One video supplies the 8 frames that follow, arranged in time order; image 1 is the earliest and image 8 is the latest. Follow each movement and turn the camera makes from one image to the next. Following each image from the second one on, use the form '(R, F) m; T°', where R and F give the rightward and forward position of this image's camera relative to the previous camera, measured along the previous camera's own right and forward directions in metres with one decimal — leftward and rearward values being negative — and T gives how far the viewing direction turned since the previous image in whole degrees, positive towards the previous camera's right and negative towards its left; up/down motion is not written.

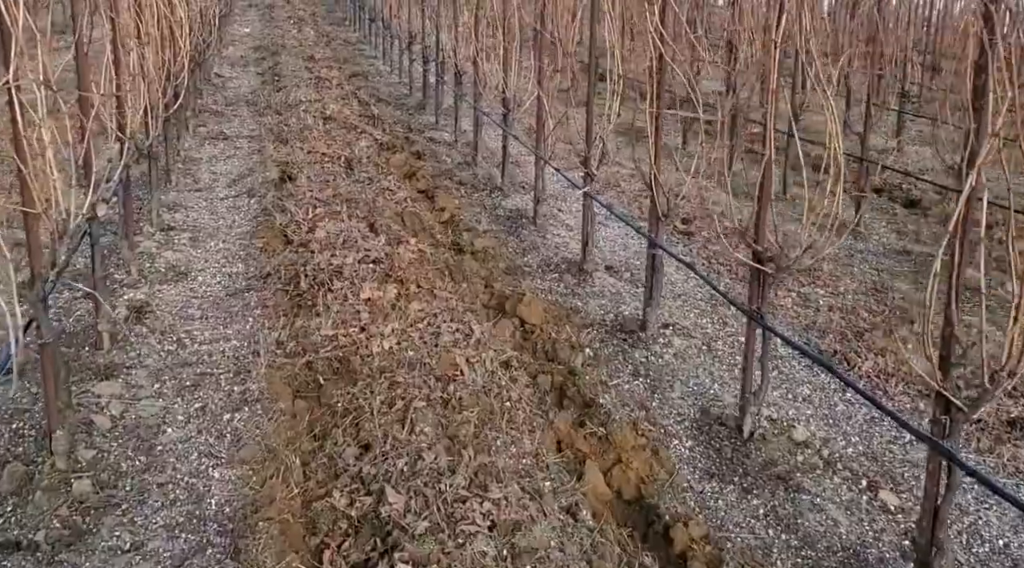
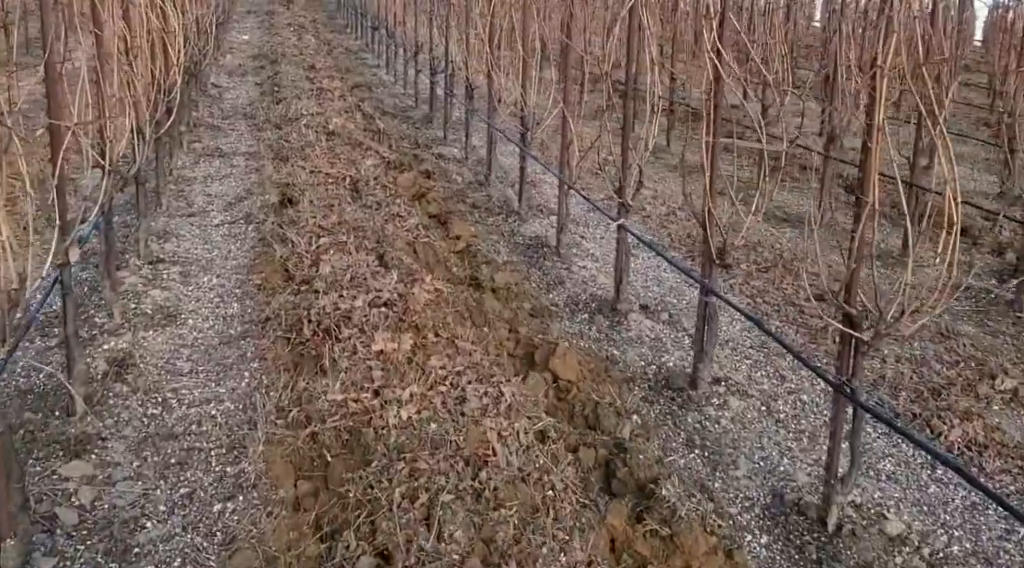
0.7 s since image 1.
(-0.2, +0.7) m; 0°
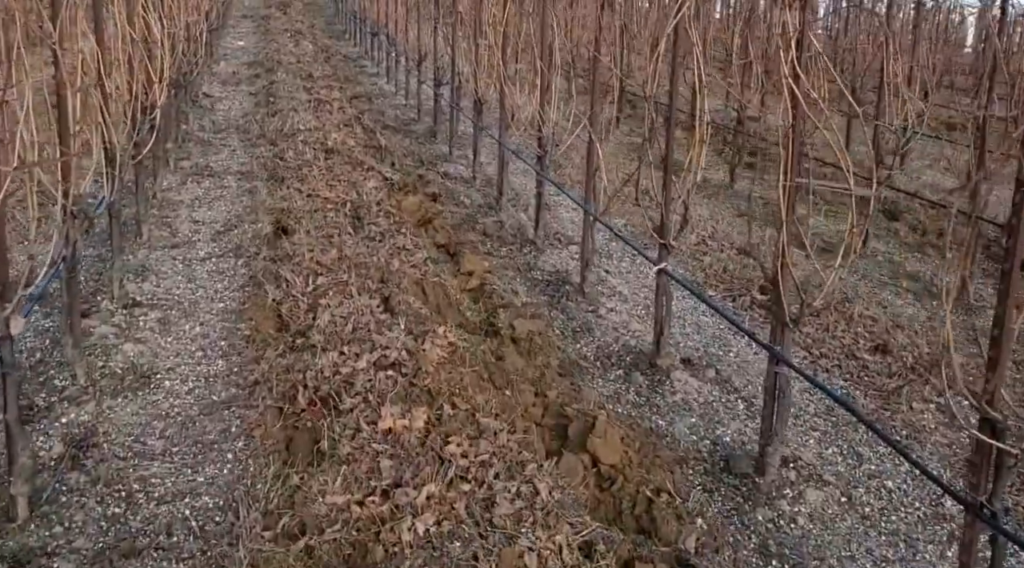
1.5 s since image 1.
(-0.2, +0.8) m; 0°
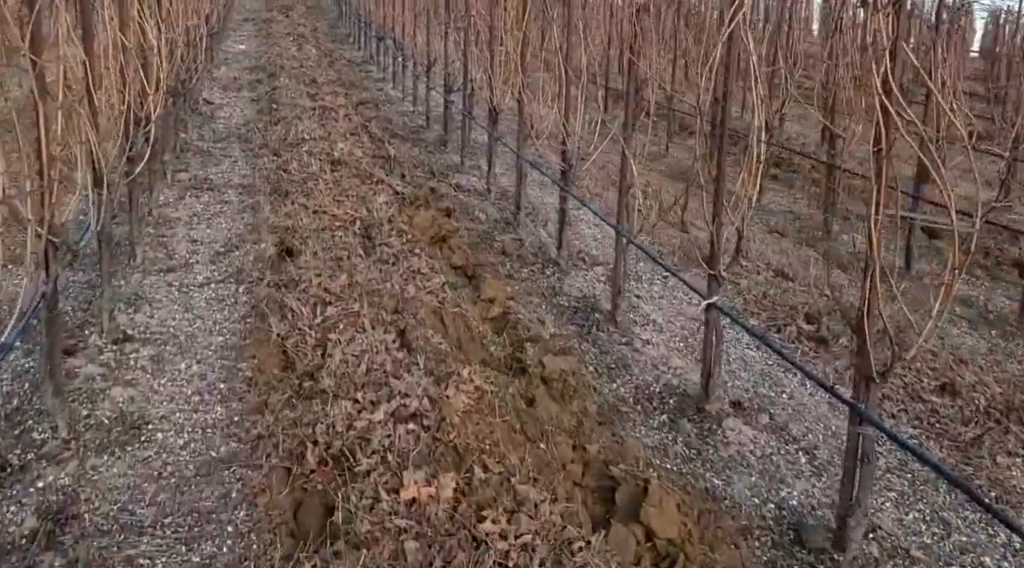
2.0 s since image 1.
(-0.2, +0.6) m; 0°
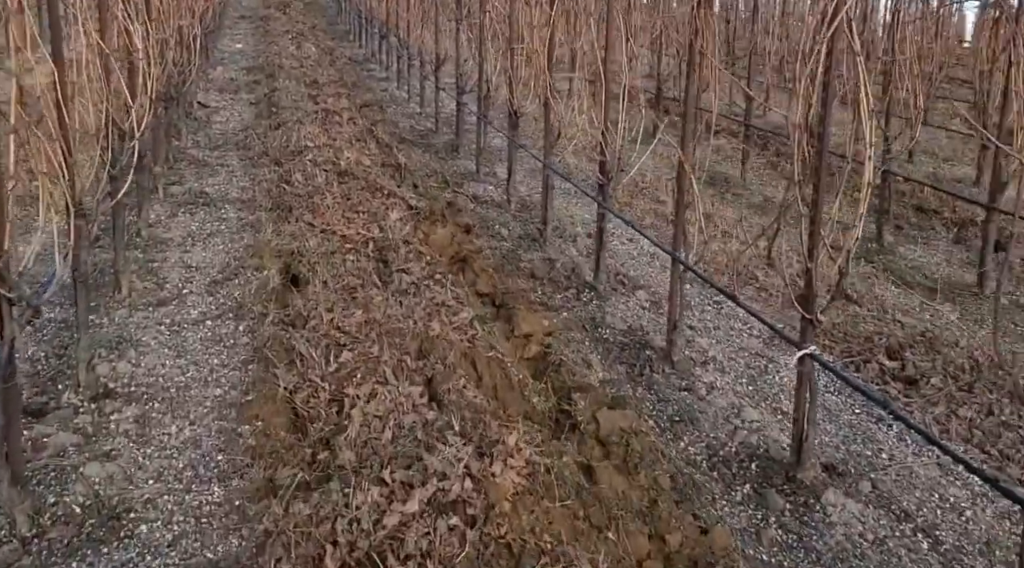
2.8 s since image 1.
(-0.3, +0.8) m; 0°
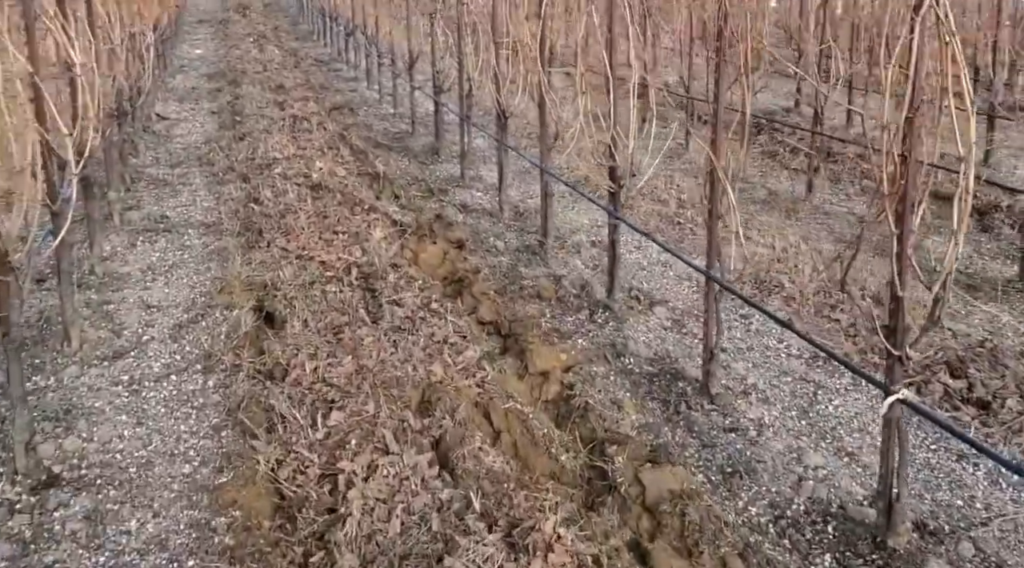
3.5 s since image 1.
(-0.2, +0.7) m; +1°
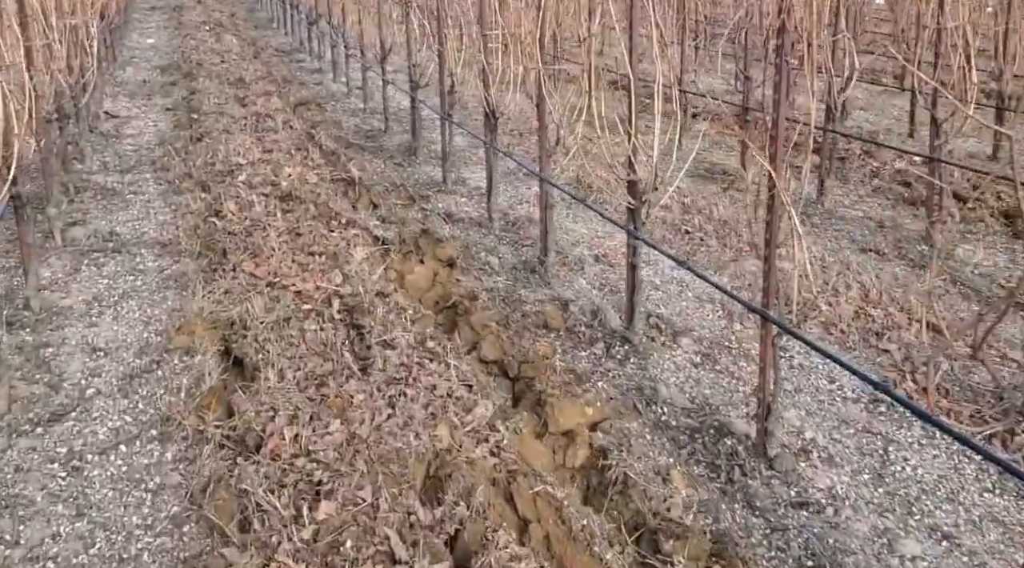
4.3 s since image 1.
(-0.2, +0.8) m; +2°
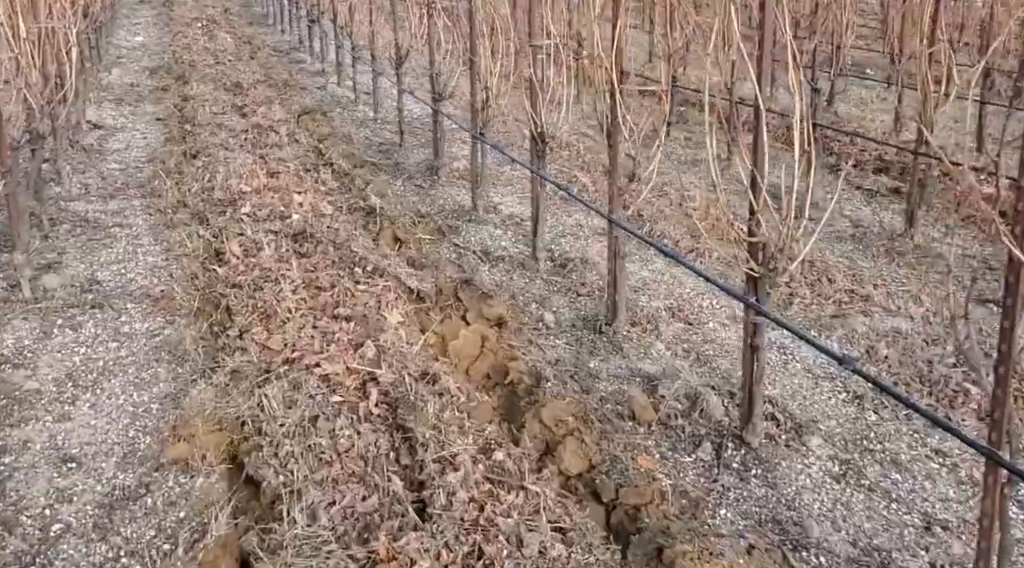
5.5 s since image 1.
(-0.5, +1.1) m; +1°
